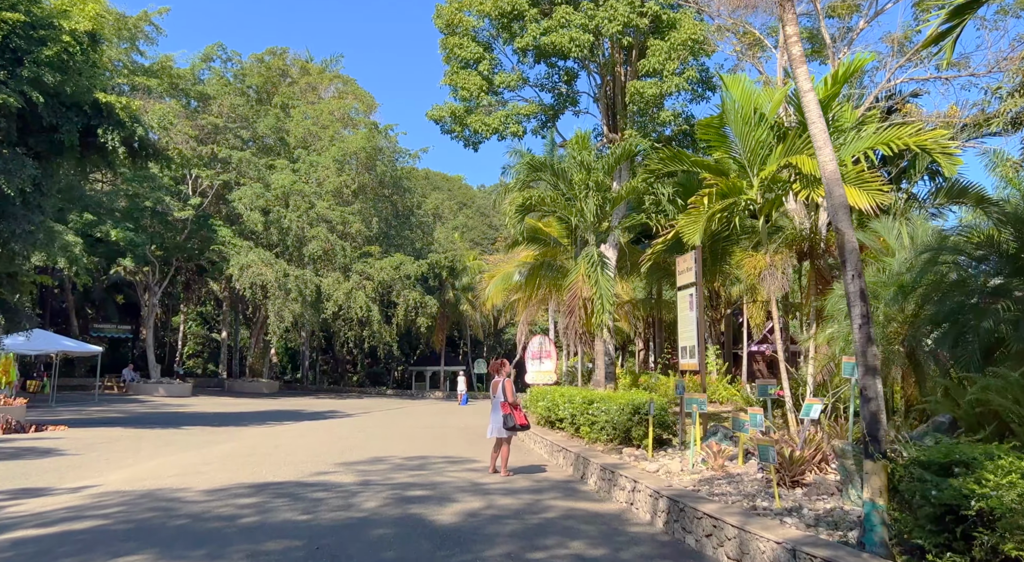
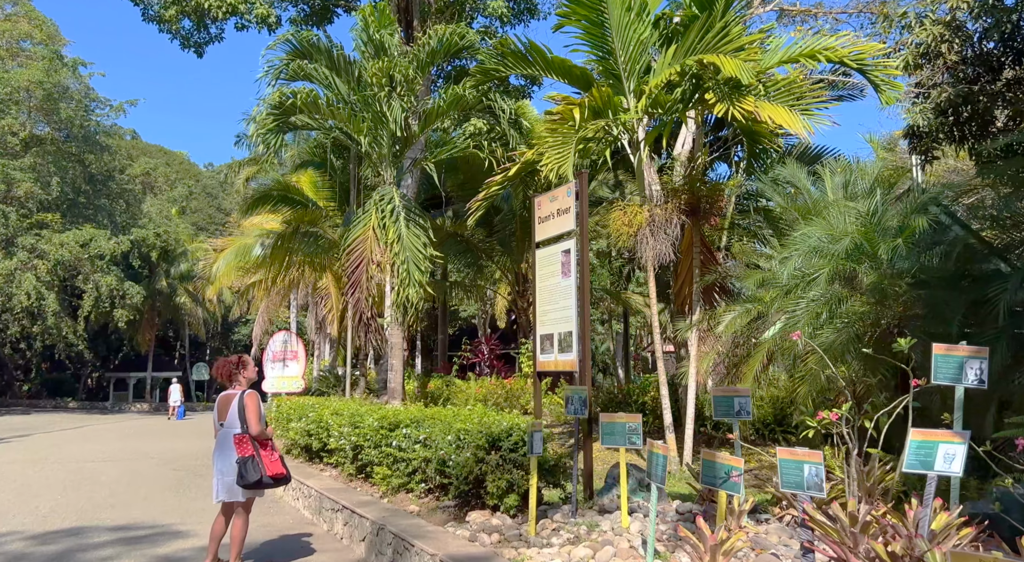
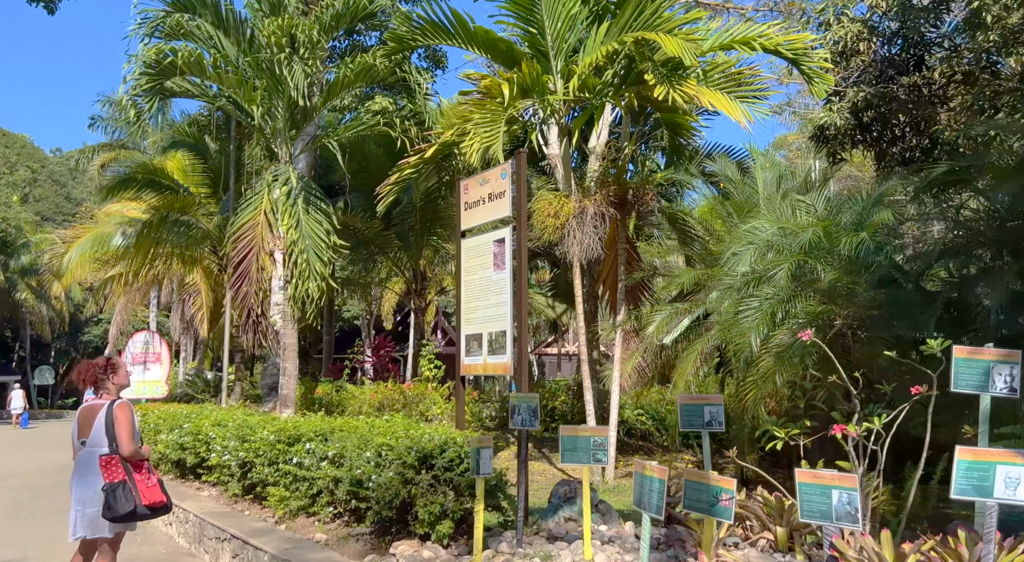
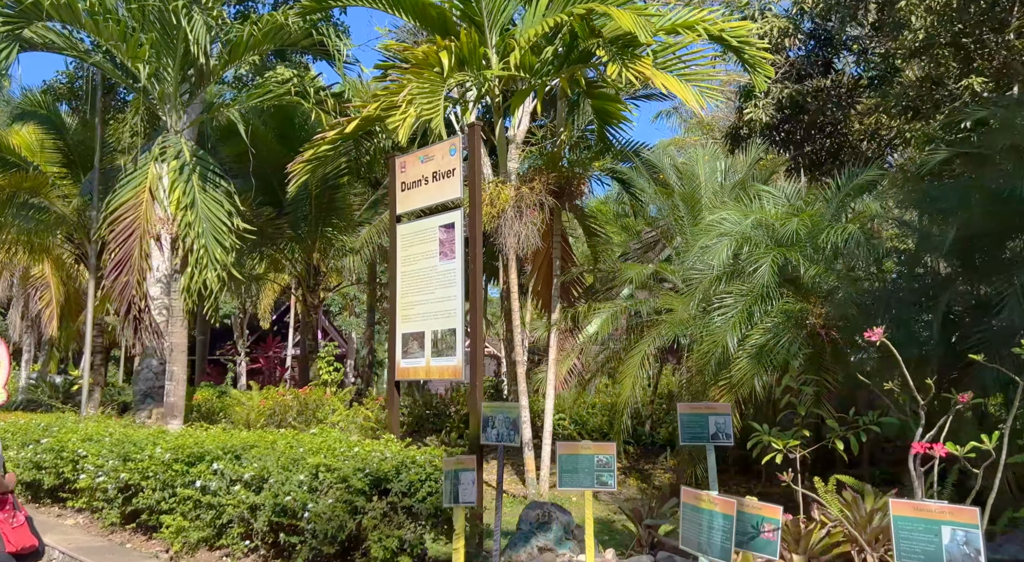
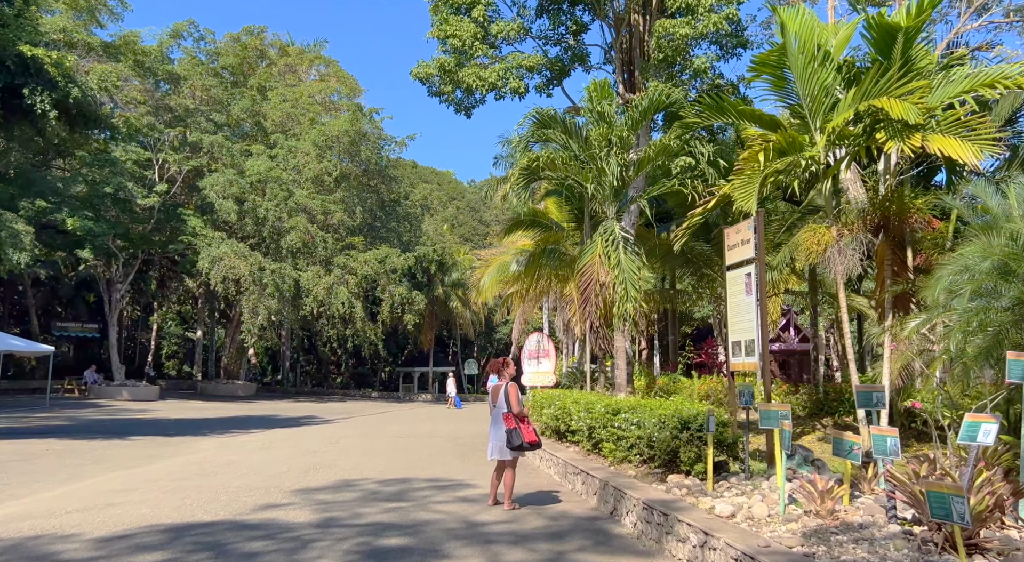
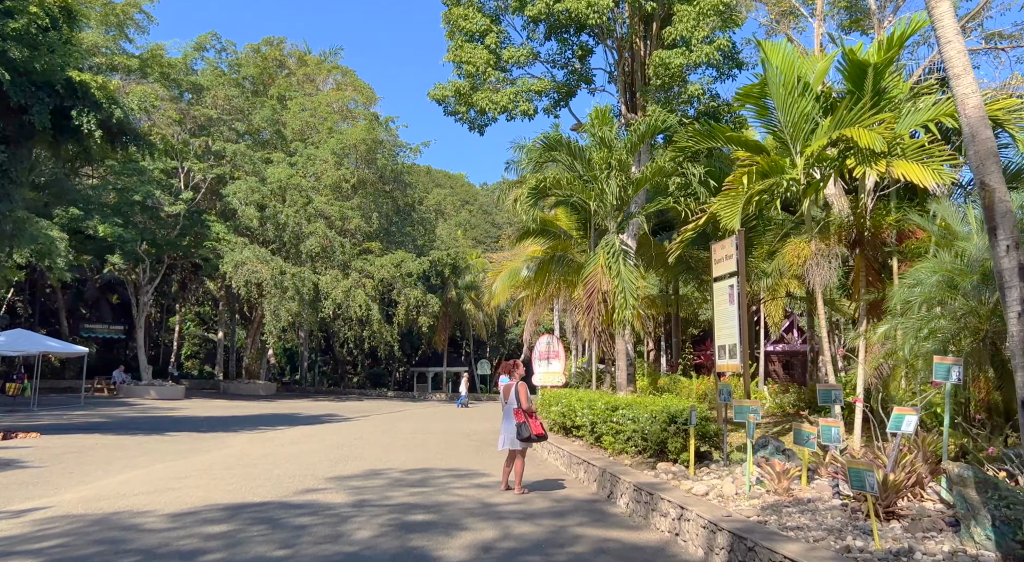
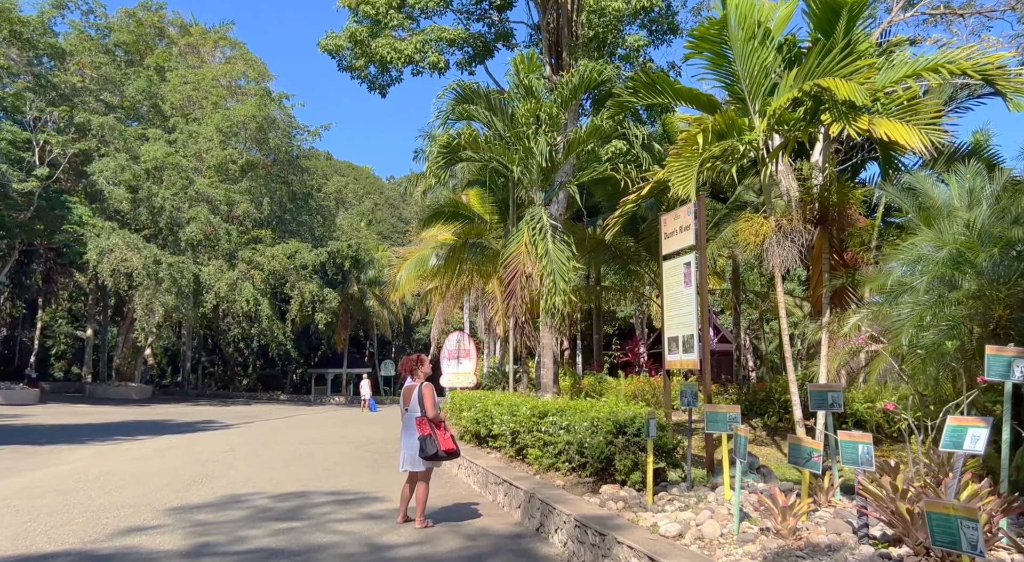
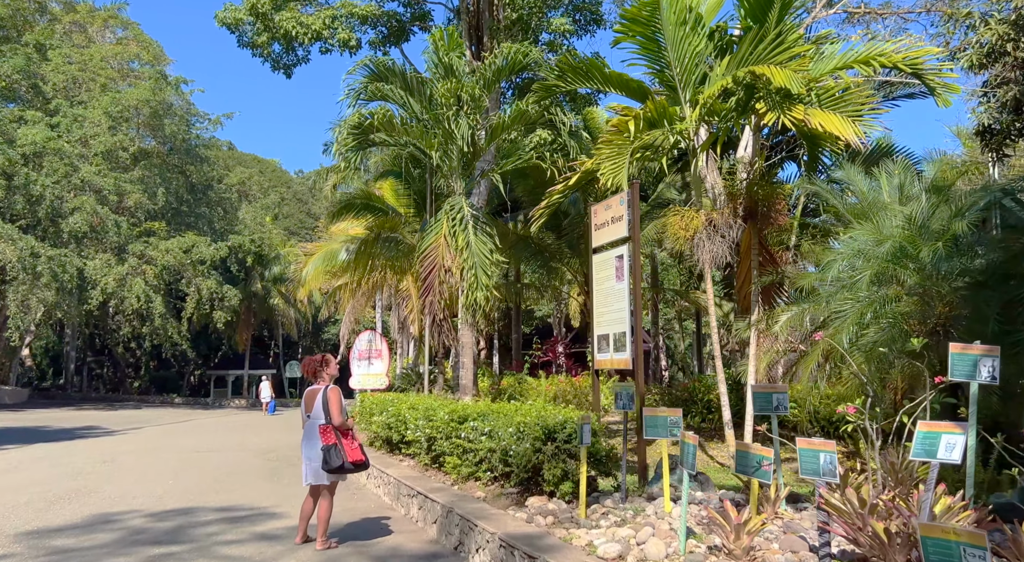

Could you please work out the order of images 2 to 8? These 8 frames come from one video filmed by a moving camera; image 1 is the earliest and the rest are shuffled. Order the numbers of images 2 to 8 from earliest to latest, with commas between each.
6, 5, 7, 8, 2, 3, 4
